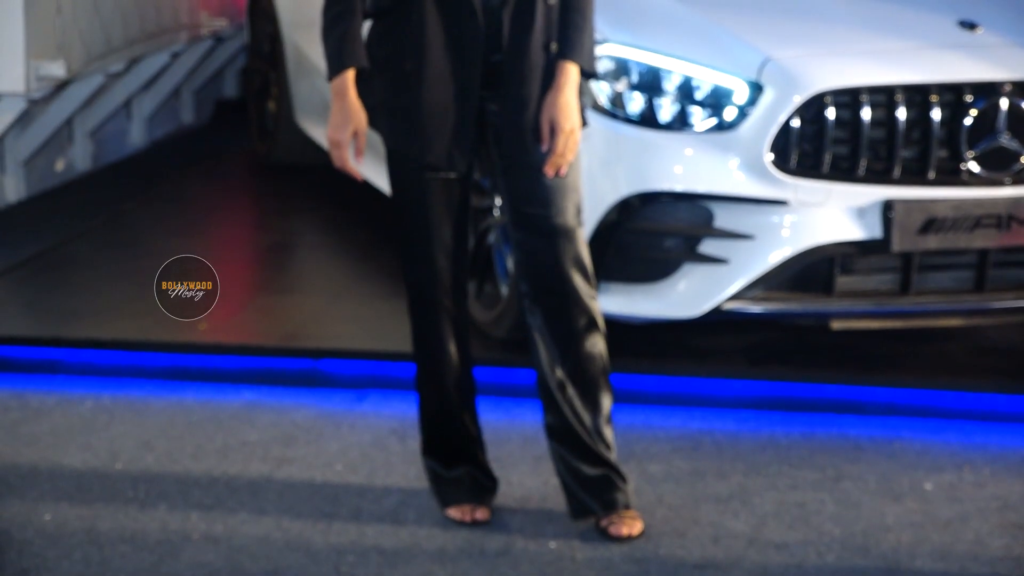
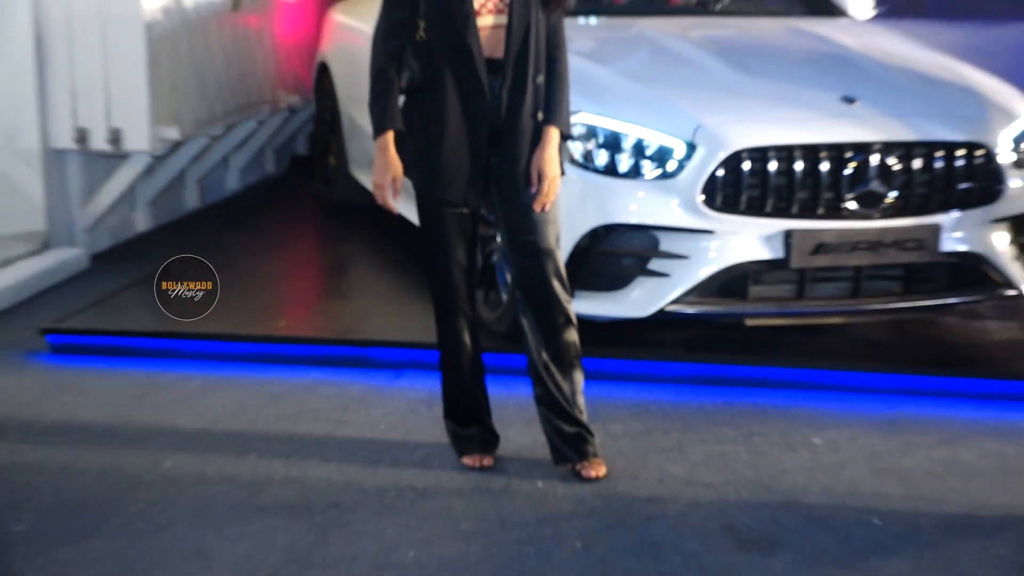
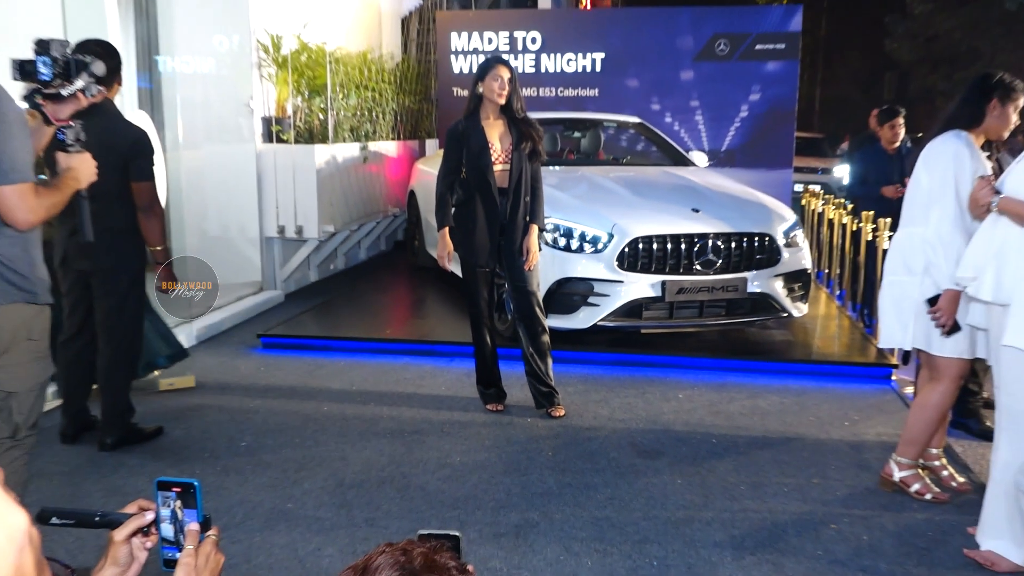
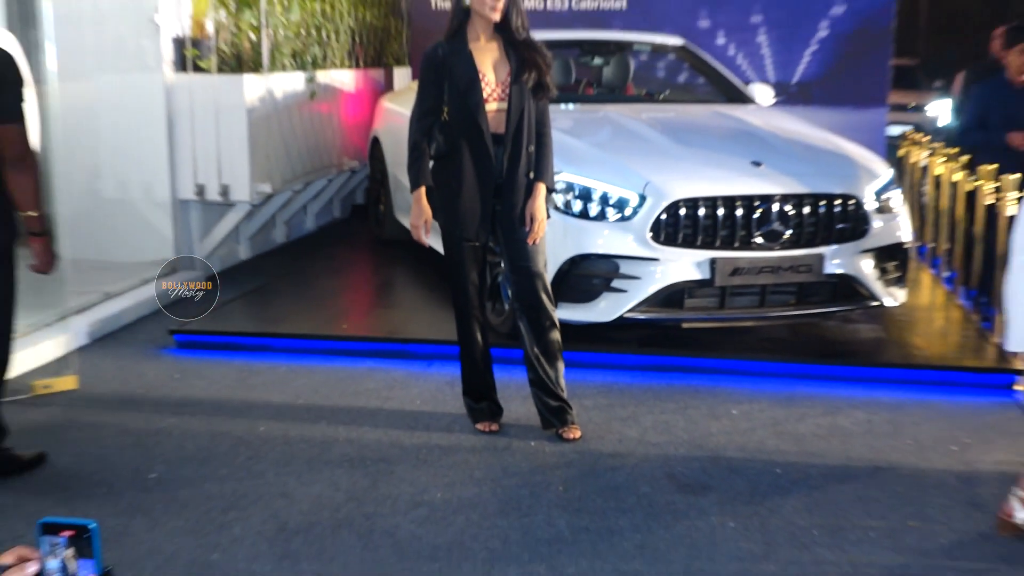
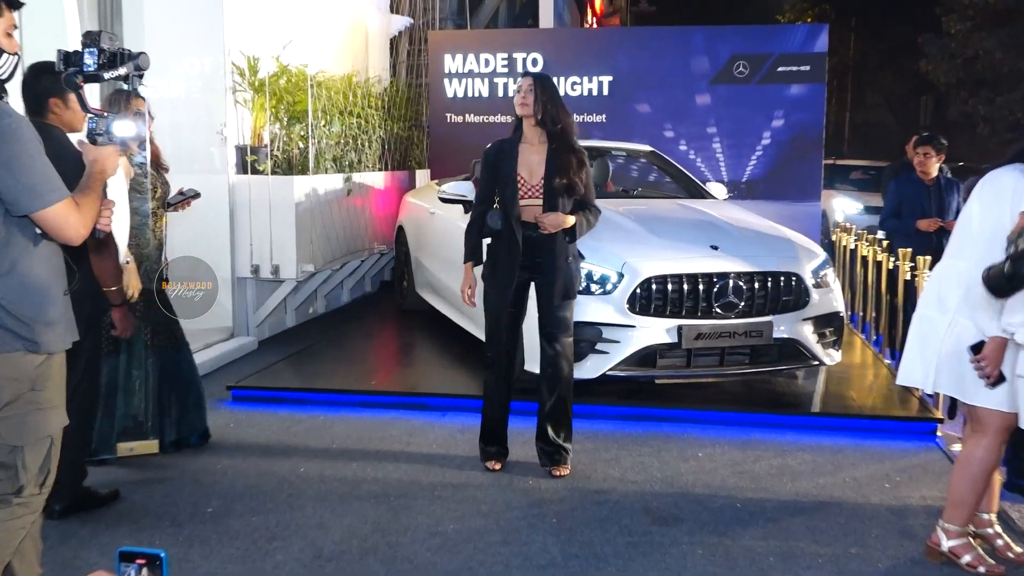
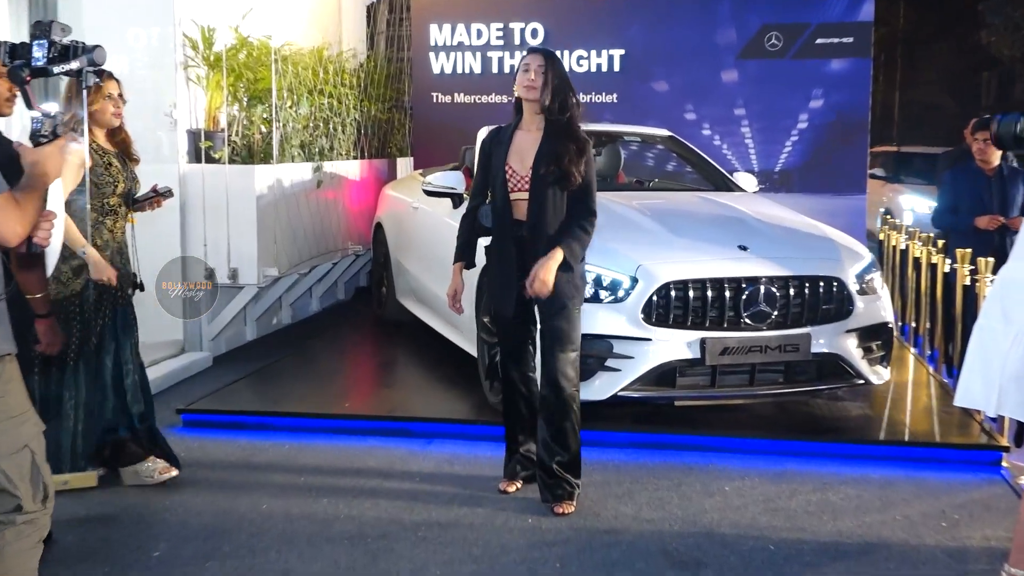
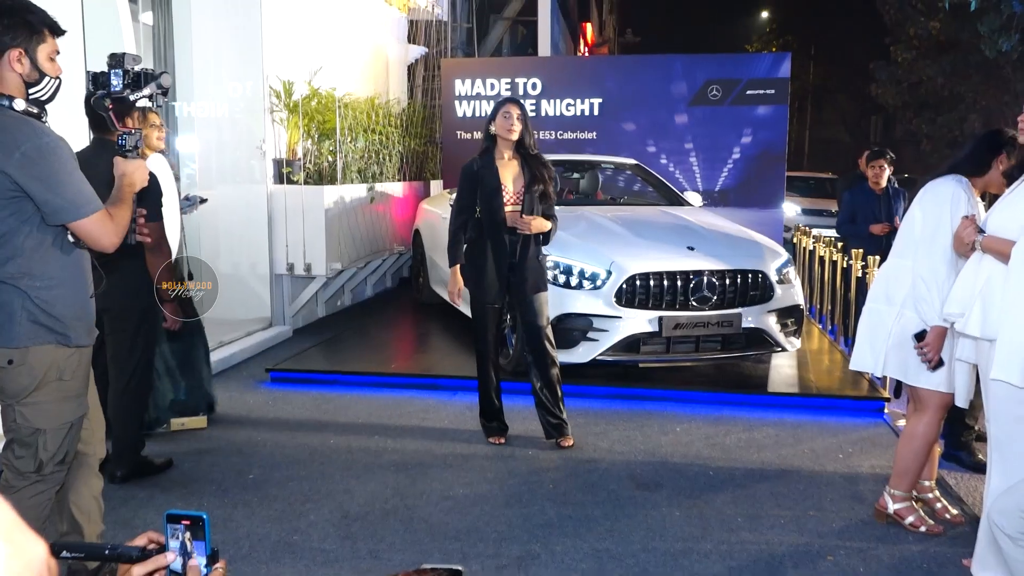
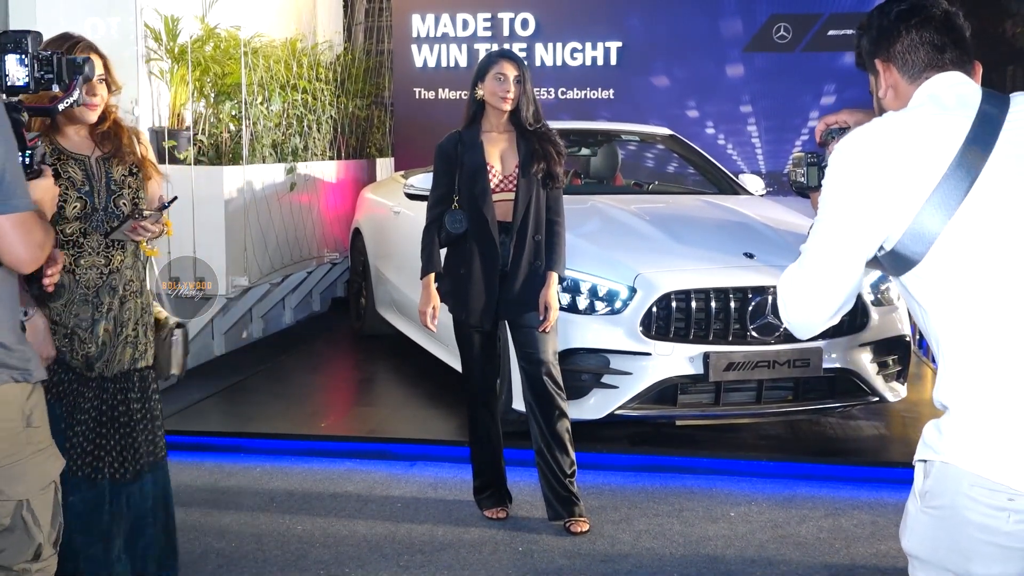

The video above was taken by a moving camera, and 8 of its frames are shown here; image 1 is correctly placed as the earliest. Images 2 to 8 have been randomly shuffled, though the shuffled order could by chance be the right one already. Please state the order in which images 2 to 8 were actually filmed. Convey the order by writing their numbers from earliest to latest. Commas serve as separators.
2, 4, 3, 7, 5, 6, 8
